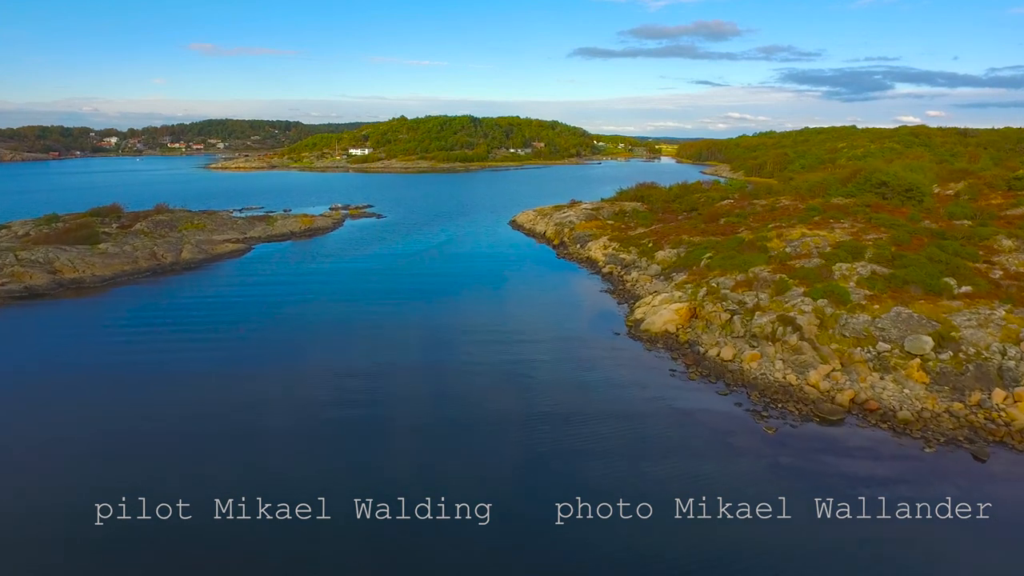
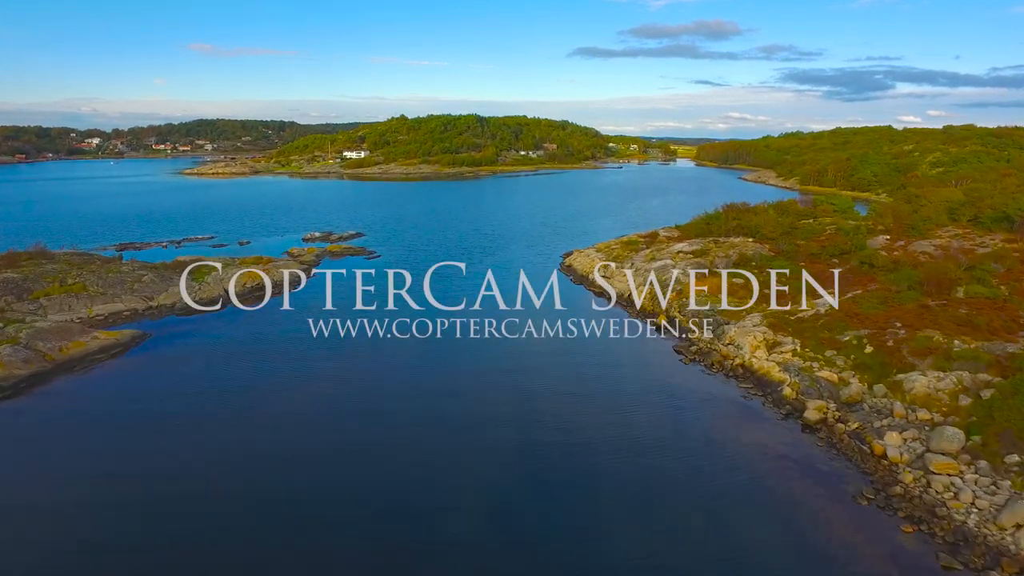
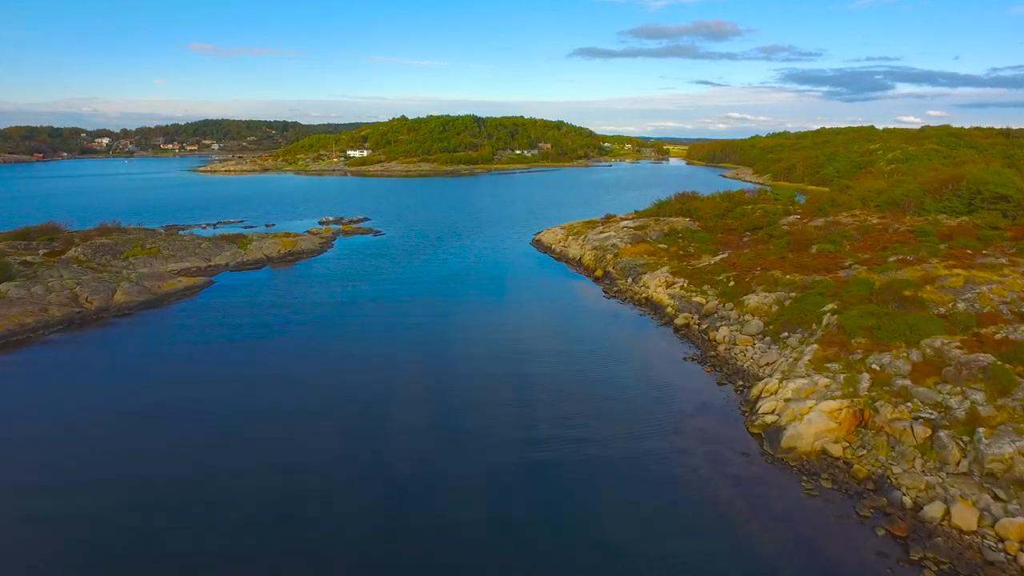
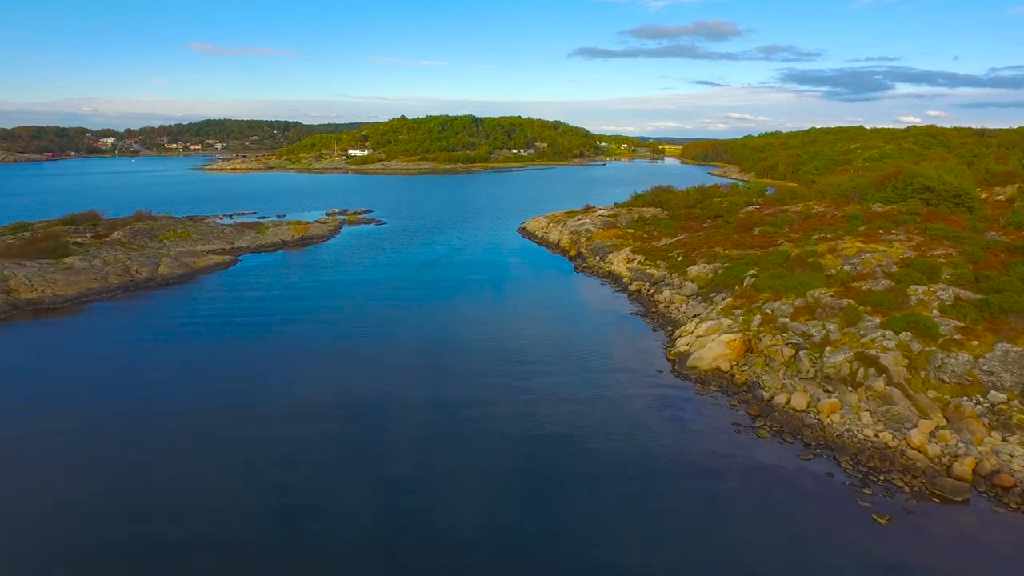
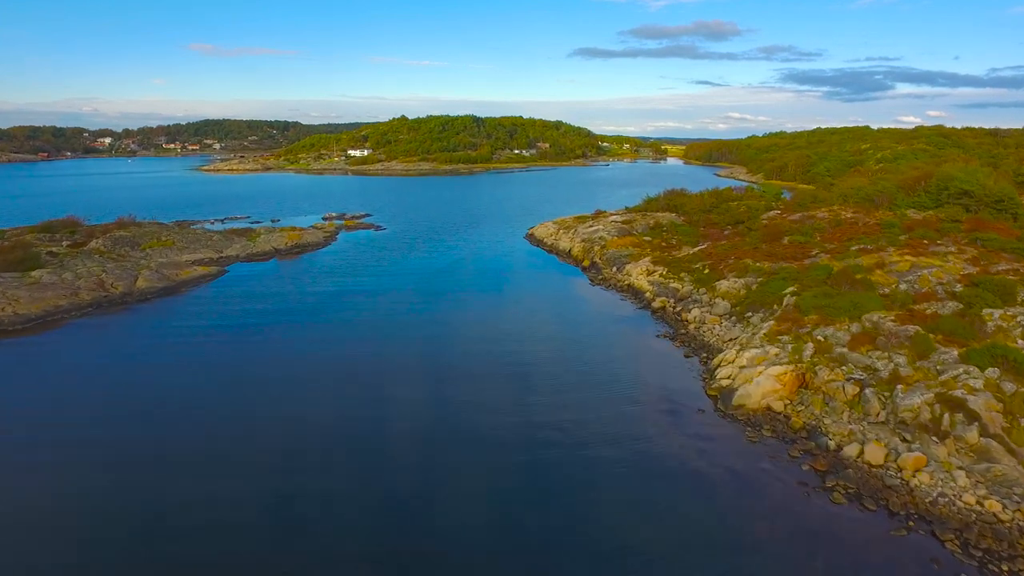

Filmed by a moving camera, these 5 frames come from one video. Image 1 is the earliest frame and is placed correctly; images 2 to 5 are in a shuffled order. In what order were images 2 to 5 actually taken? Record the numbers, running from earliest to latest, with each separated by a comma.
4, 5, 3, 2
